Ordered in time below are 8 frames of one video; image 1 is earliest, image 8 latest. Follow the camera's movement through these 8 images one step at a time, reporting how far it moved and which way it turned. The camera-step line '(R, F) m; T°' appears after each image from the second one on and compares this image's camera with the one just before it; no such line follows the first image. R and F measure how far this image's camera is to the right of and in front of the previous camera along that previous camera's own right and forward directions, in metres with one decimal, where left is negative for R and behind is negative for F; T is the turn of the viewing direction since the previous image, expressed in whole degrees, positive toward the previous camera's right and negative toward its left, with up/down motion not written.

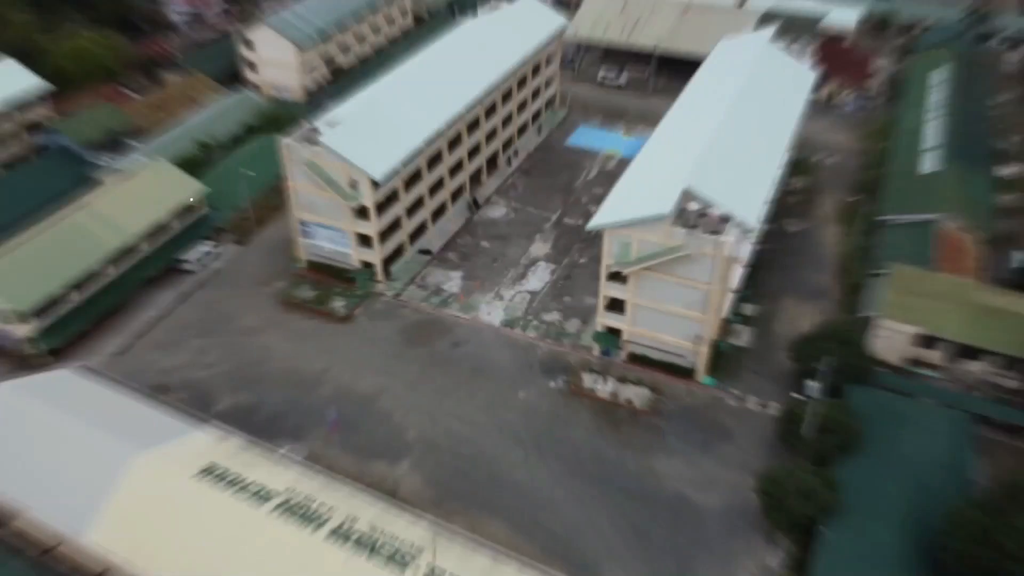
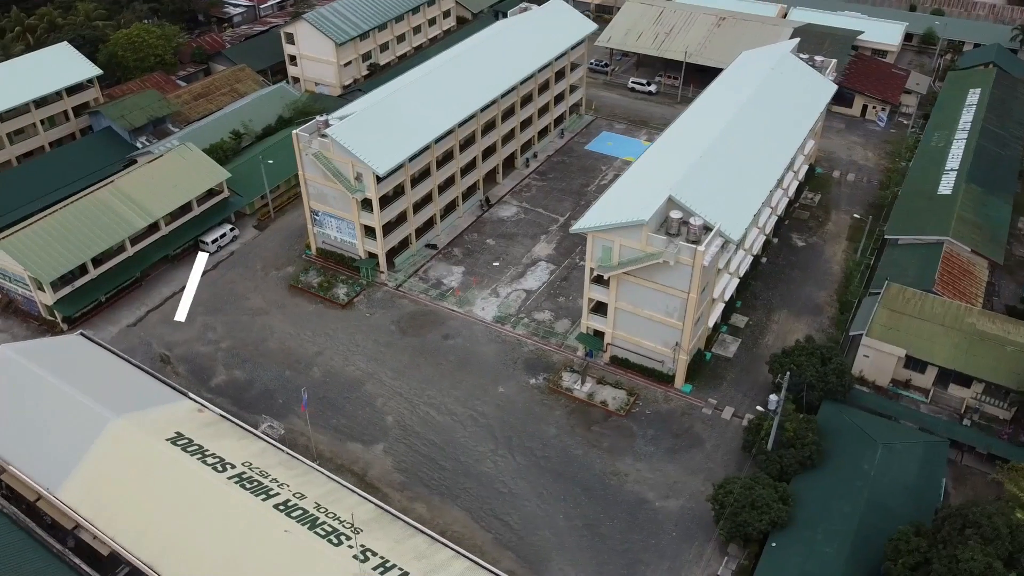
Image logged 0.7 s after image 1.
(+4.2, -0.9) m; -5°
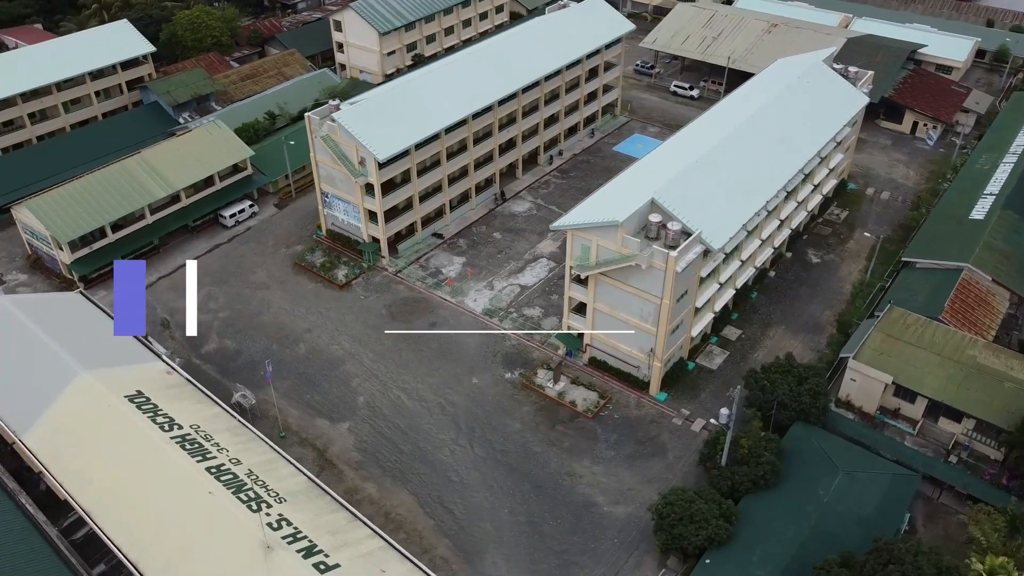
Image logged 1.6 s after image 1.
(+5.4, +0.2) m; -6°
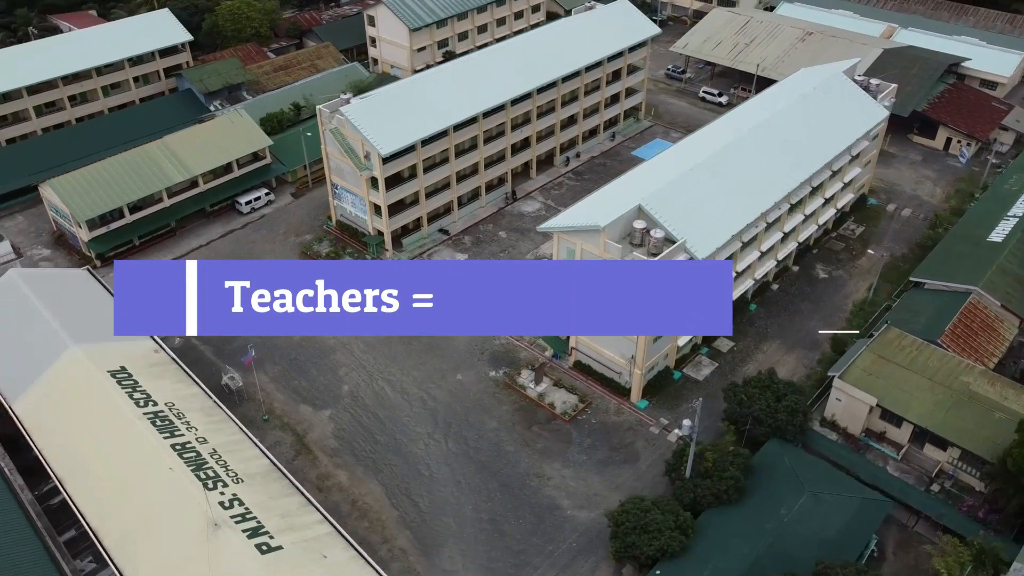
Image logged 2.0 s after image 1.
(+3.6, -0.1) m; -4°
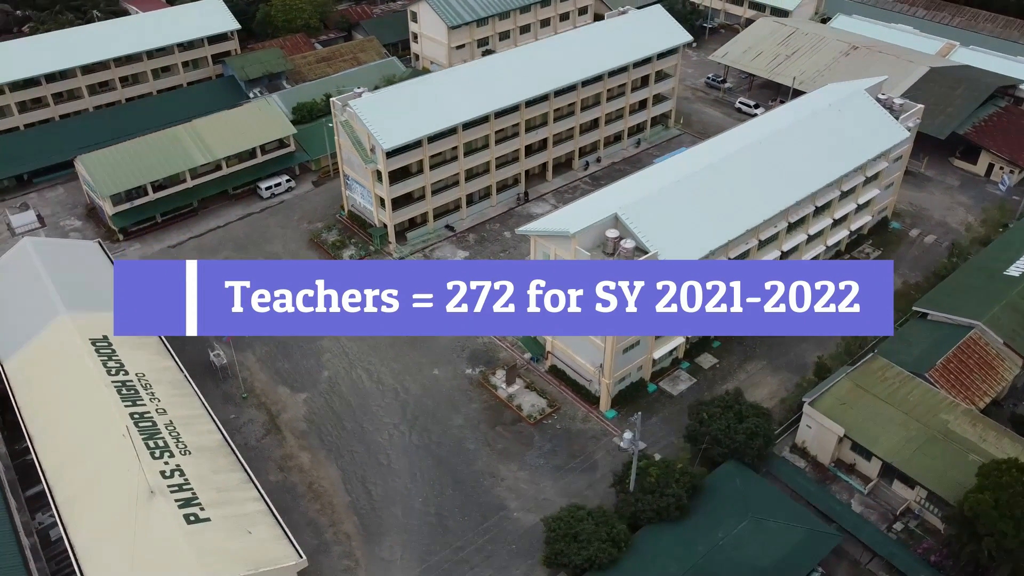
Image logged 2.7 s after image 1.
(+5.1, -0.1) m; -5°
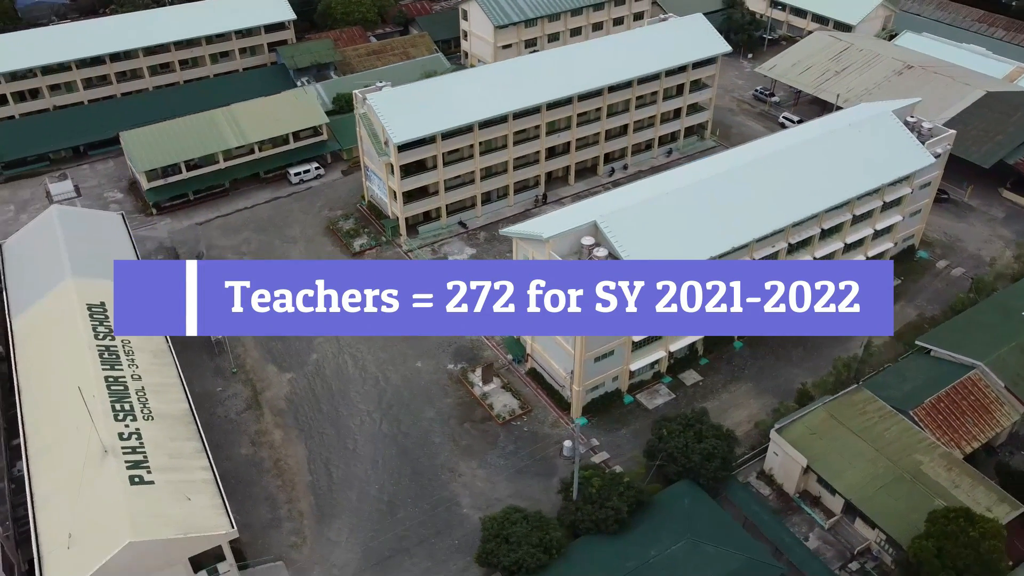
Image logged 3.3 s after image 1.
(+5.4, 0.0) m; -6°
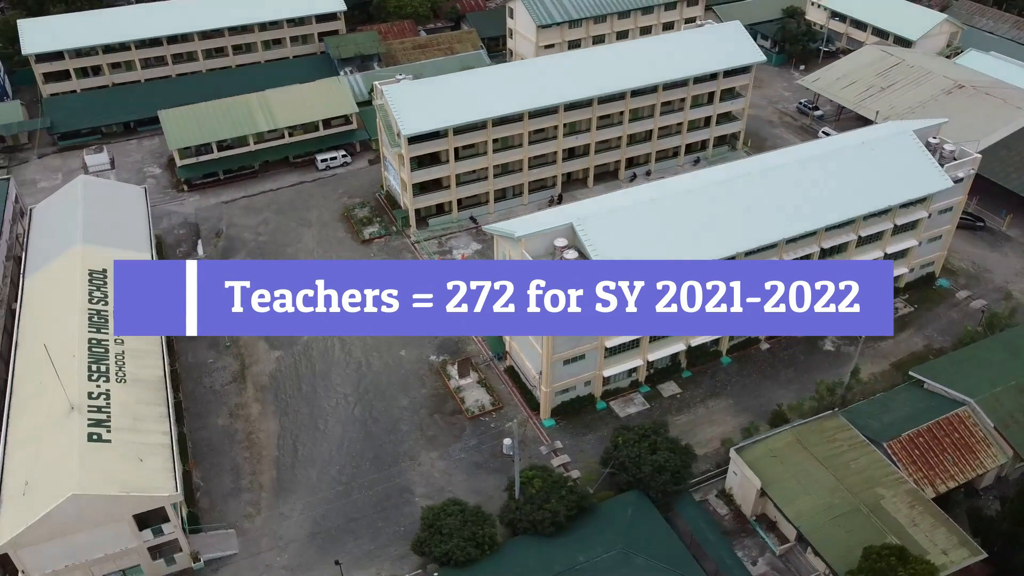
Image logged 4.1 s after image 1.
(+5.2, +0.1) m; -6°
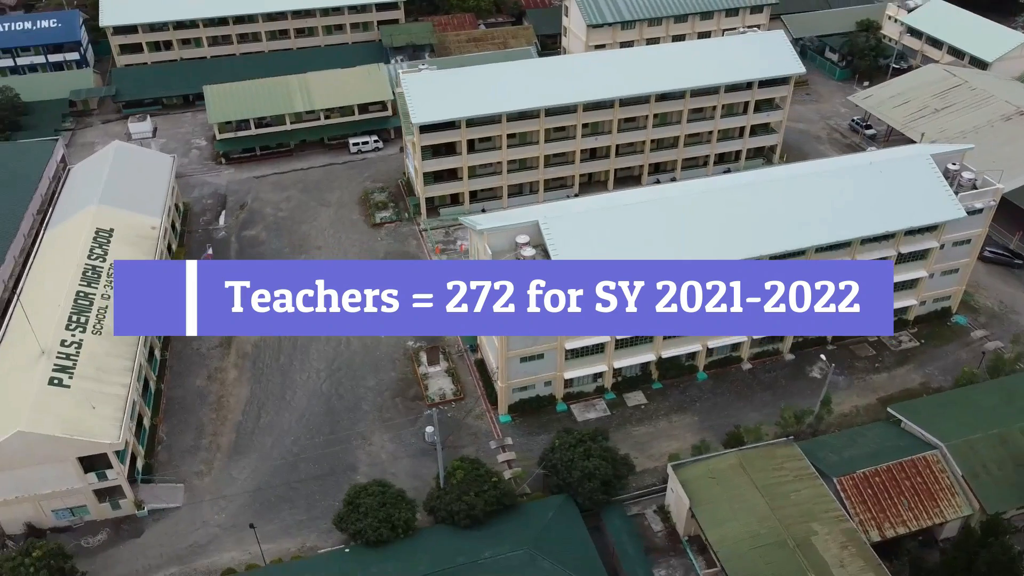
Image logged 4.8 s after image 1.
(+6.6, +0.3) m; -7°
